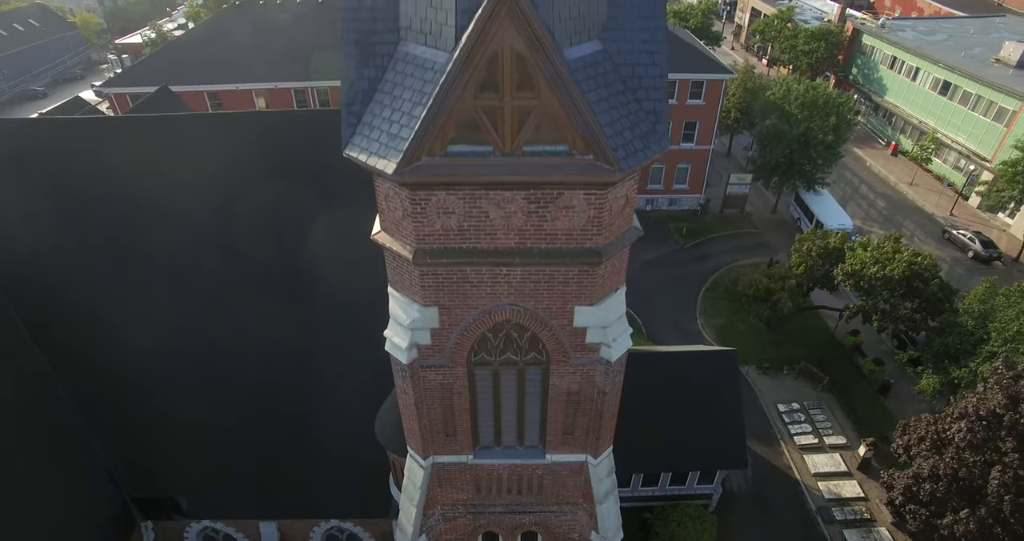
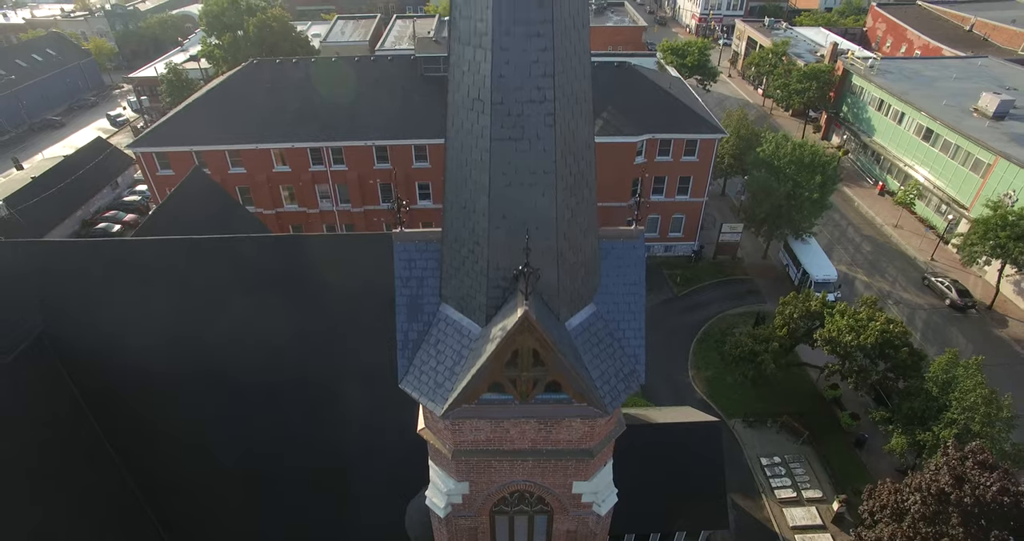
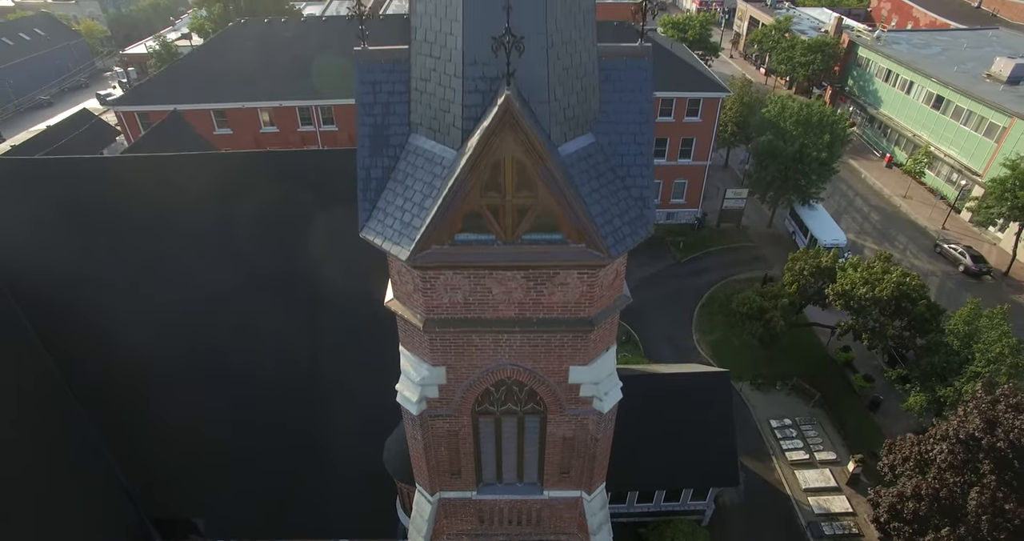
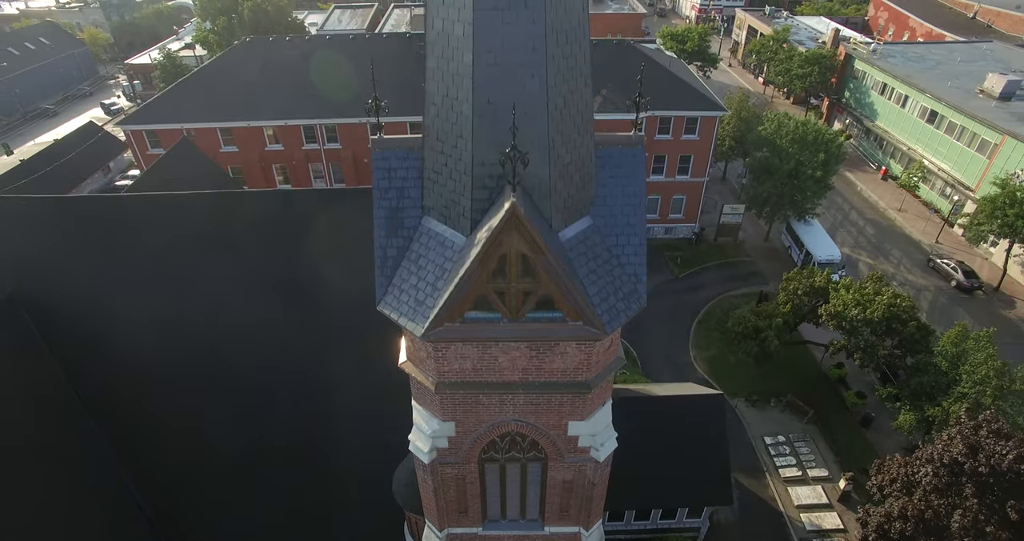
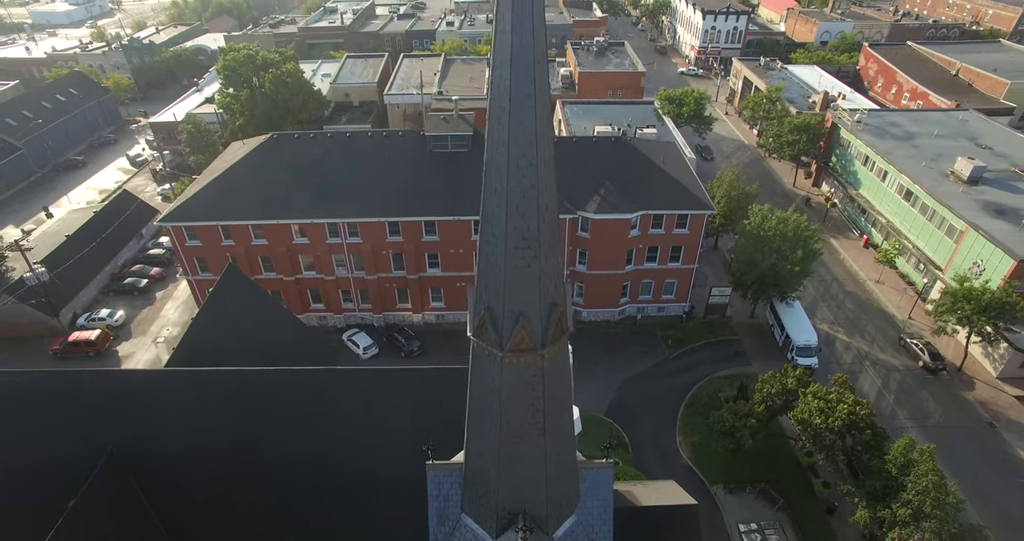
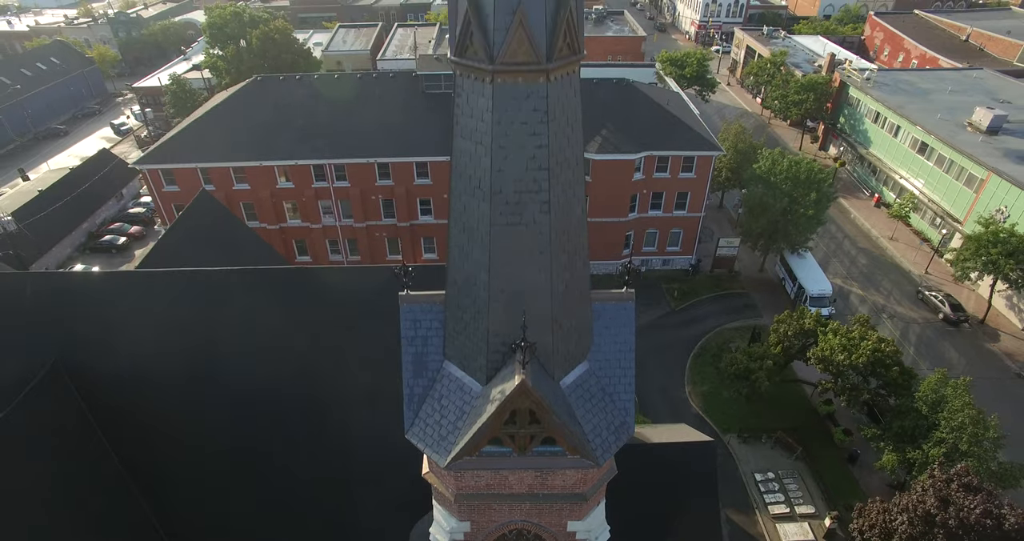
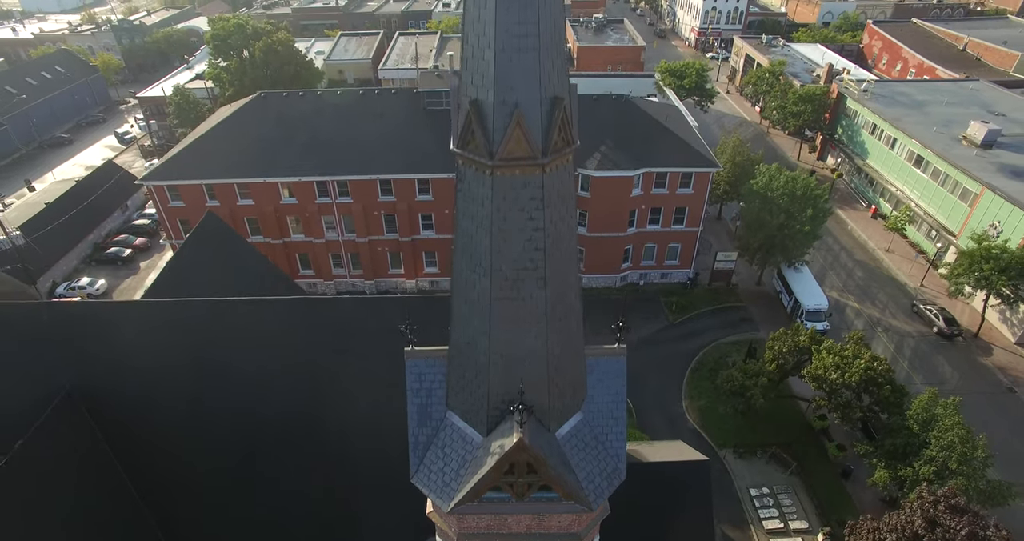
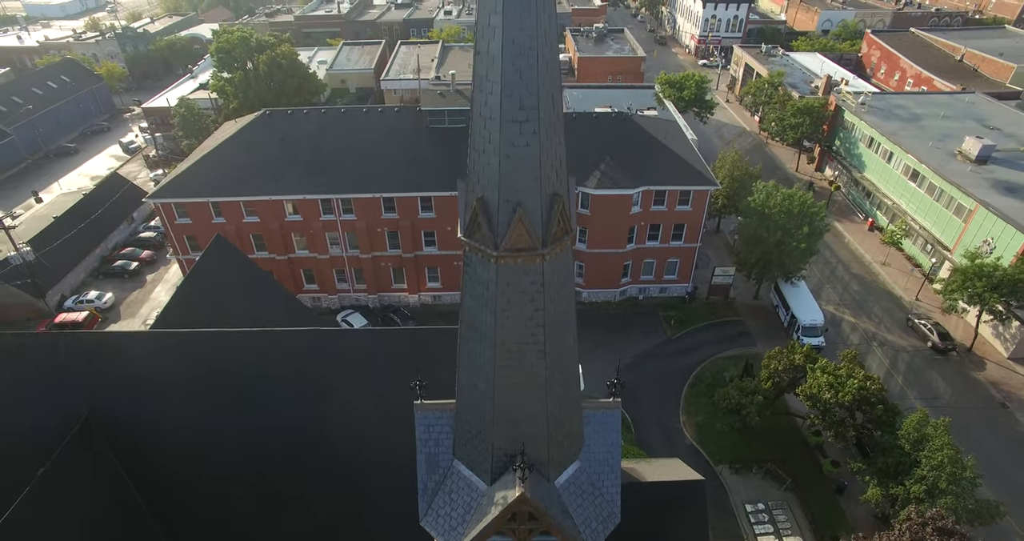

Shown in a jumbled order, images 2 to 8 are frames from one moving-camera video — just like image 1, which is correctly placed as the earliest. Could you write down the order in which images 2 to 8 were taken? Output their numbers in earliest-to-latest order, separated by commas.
3, 4, 2, 6, 7, 8, 5
